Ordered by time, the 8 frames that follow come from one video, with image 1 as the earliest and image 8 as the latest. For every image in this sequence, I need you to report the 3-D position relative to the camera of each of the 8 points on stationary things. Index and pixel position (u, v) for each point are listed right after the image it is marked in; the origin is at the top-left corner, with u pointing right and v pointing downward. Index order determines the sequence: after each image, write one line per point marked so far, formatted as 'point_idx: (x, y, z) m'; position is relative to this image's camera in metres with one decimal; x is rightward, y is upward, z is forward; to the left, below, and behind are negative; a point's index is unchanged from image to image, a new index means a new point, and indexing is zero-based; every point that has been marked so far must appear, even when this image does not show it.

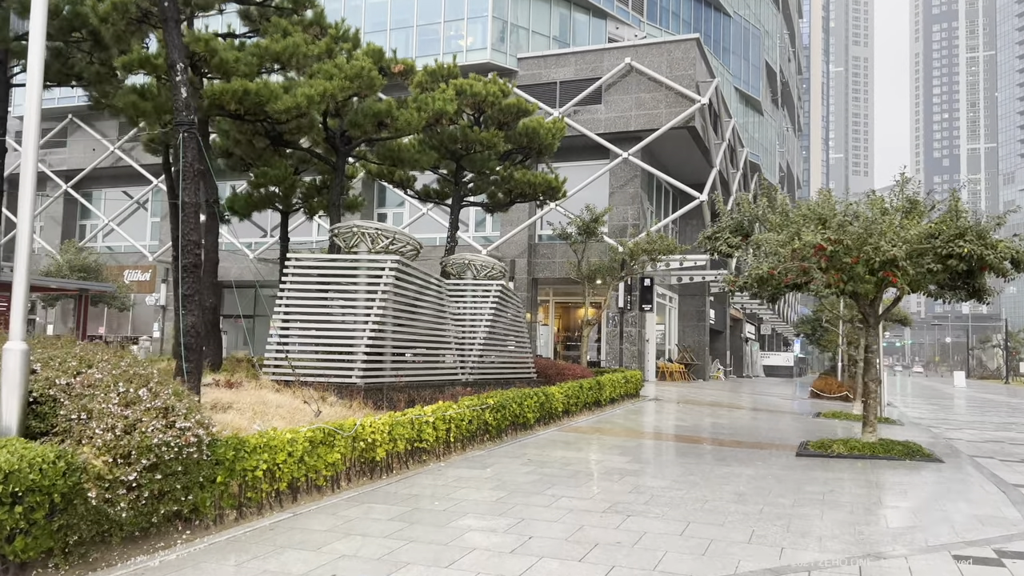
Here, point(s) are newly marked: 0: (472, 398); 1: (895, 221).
0: (-0.5, -1.4, +10.2) m
1: (+4.7, +0.8, +9.7) m
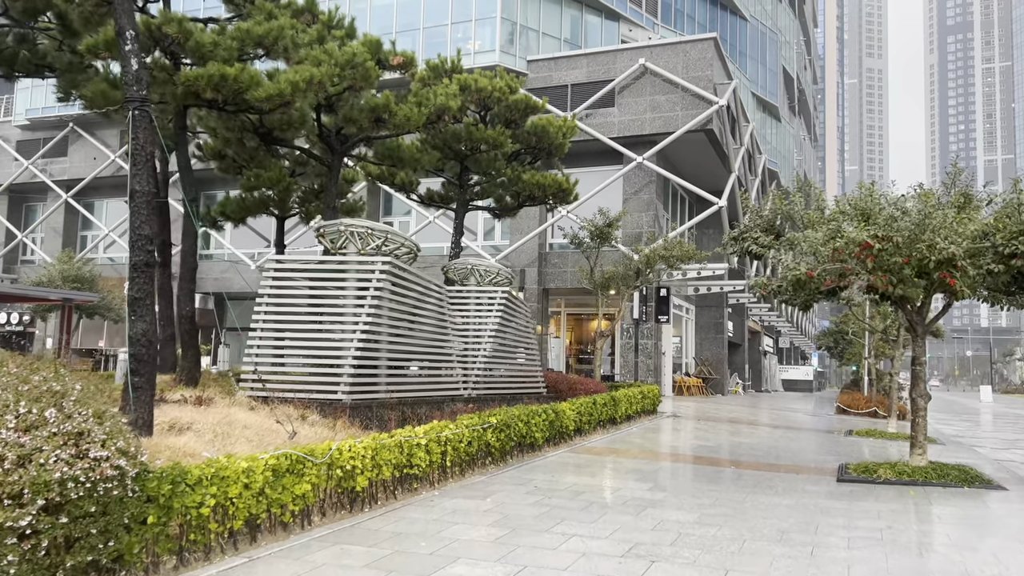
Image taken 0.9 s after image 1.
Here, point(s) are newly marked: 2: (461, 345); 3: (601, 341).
0: (-0.5, -1.5, +9.1) m
1: (+4.7, +0.8, +8.6) m
2: (-0.8, -0.9, +12.8) m
3: (+2.2, -1.3, +19.9) m
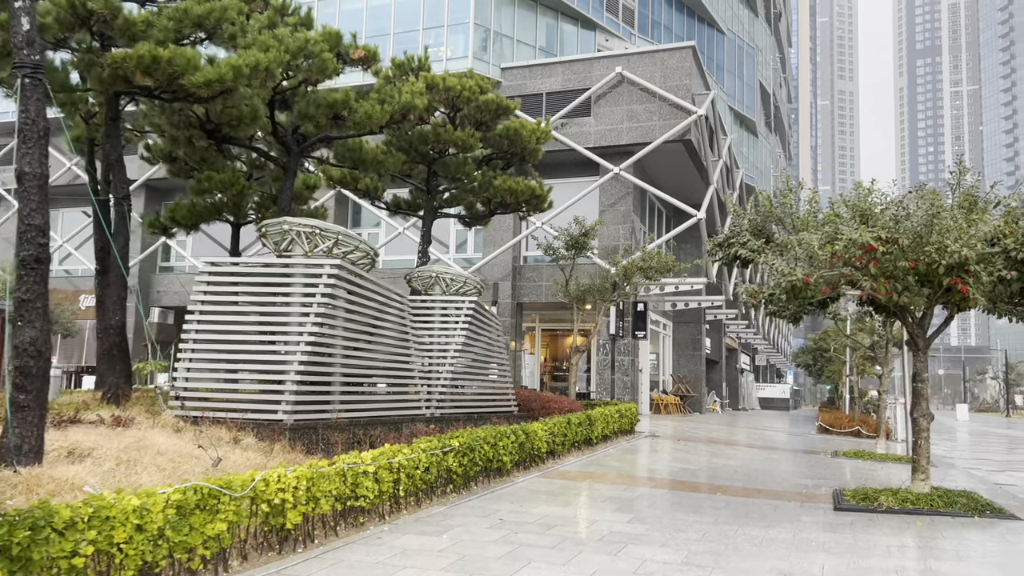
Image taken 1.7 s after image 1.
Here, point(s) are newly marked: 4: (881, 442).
0: (-0.8, -1.5, +8.2) m
1: (+4.4, +0.7, +7.8) m
2: (-1.3, -1.0, +11.8) m
3: (+1.5, -1.6, +19.0) m
4: (+8.0, -3.3, +17.3) m
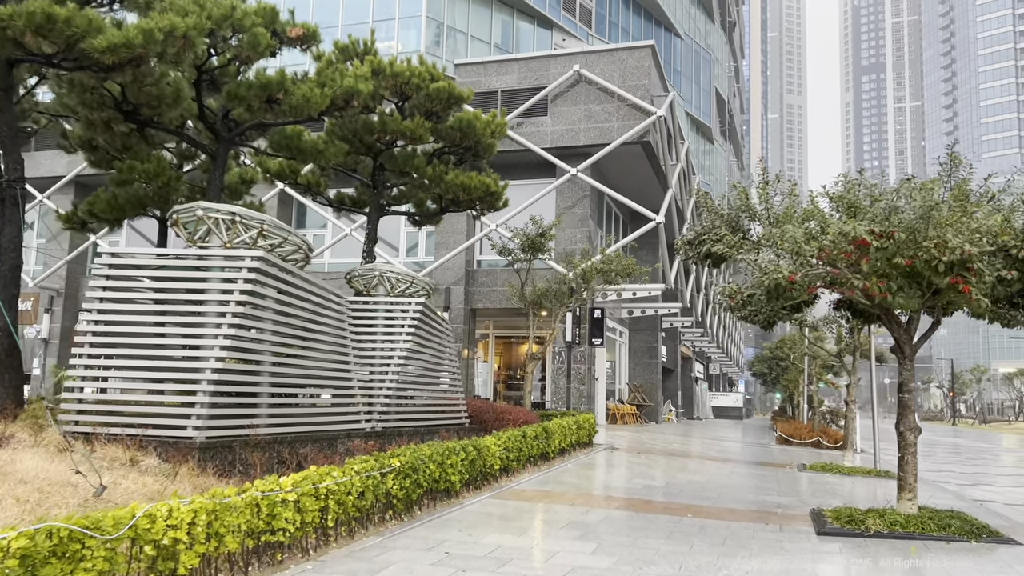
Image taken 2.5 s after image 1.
0: (-1.3, -1.5, +7.1) m
1: (+3.9, +0.7, +7.1) m
2: (-2.0, -1.0, +10.8) m
3: (+0.4, -1.7, +18.0) m
4: (+6.9, -3.4, +16.8) m
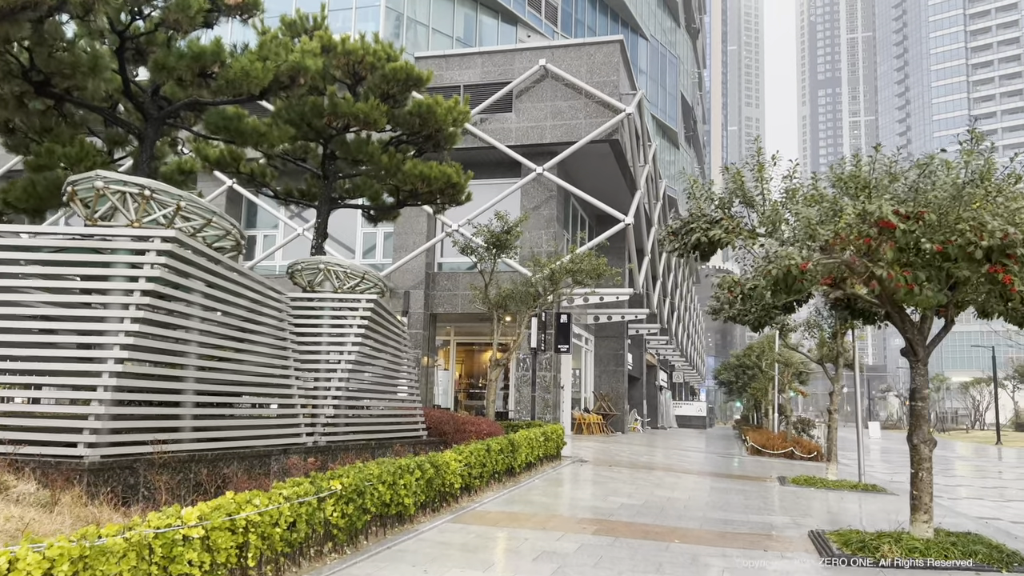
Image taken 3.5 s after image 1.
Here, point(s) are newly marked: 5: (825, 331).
0: (-1.6, -1.4, +5.9) m
1: (+3.7, +0.8, +6.2) m
2: (-2.4, -1.0, +9.6) m
3: (-0.4, -1.8, +16.9) m
4: (+6.2, -3.5, +15.9) m
5: (+5.6, -0.8, +14.2) m
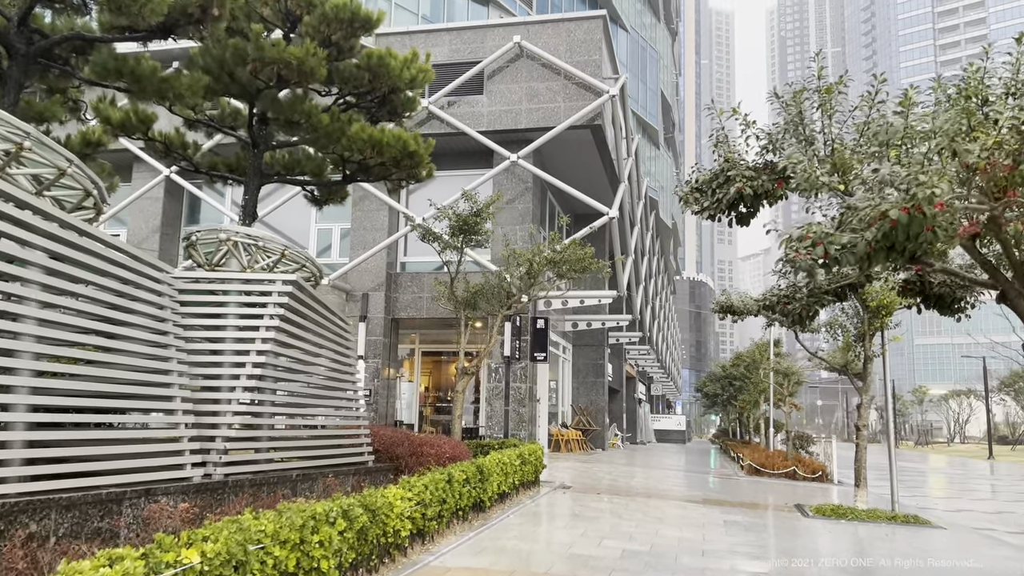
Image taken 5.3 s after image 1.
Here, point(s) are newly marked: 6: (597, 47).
0: (-1.7, -1.2, +3.6) m
1: (+3.5, +1.0, +4.1) m
2: (-2.7, -0.8, +7.2) m
3: (-0.9, -1.7, +14.6) m
4: (+5.7, -3.5, +13.8) m
5: (+5.1, -0.7, +12.2) m
6: (+2.1, +5.9, +19.8) m
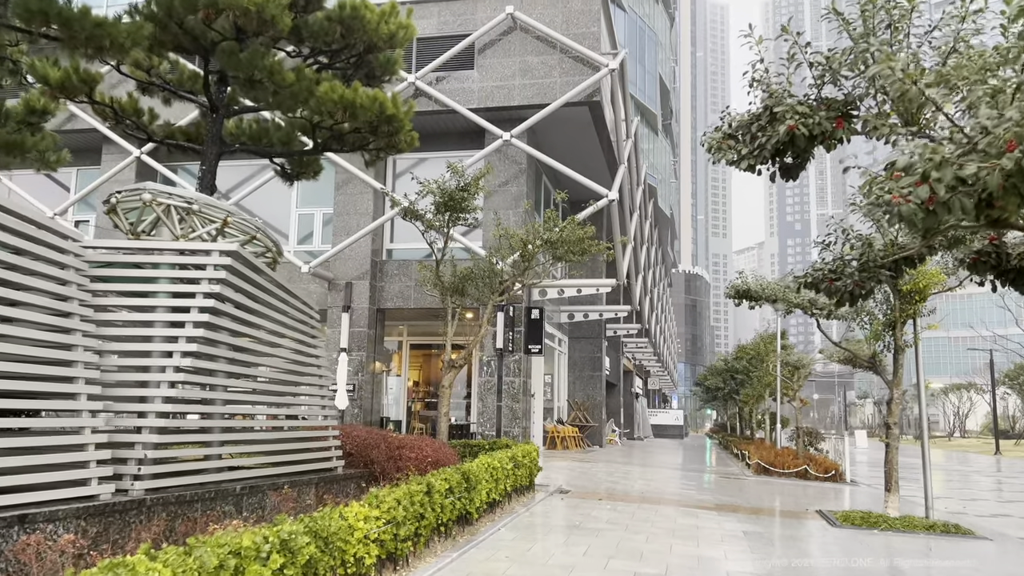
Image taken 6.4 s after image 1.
0: (-1.8, -1.0, +2.4) m
1: (+3.4, +1.1, +2.9) m
2: (-2.8, -0.6, +6.0) m
3: (-1.0, -1.5, +13.4) m
4: (+5.6, -3.2, +12.7) m
5: (+5.0, -0.4, +11.0) m
6: (+1.9, +6.2, +18.5) m
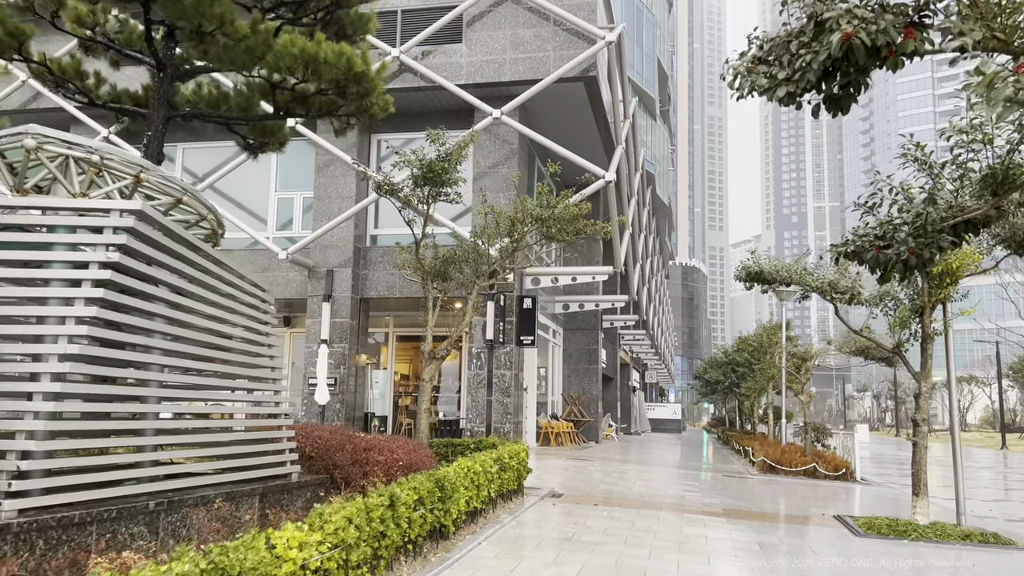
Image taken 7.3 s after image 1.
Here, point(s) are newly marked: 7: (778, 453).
0: (-1.9, -0.9, +1.3) m
1: (+3.3, +1.3, +1.8) m
2: (-2.9, -0.4, +4.9) m
3: (-1.2, -1.2, +12.4) m
4: (+5.4, -3.0, +11.7) m
5: (+4.8, -0.2, +10.0) m
6: (+1.7, +6.5, +17.4) m
7: (+5.9, -3.6, +17.8) m
